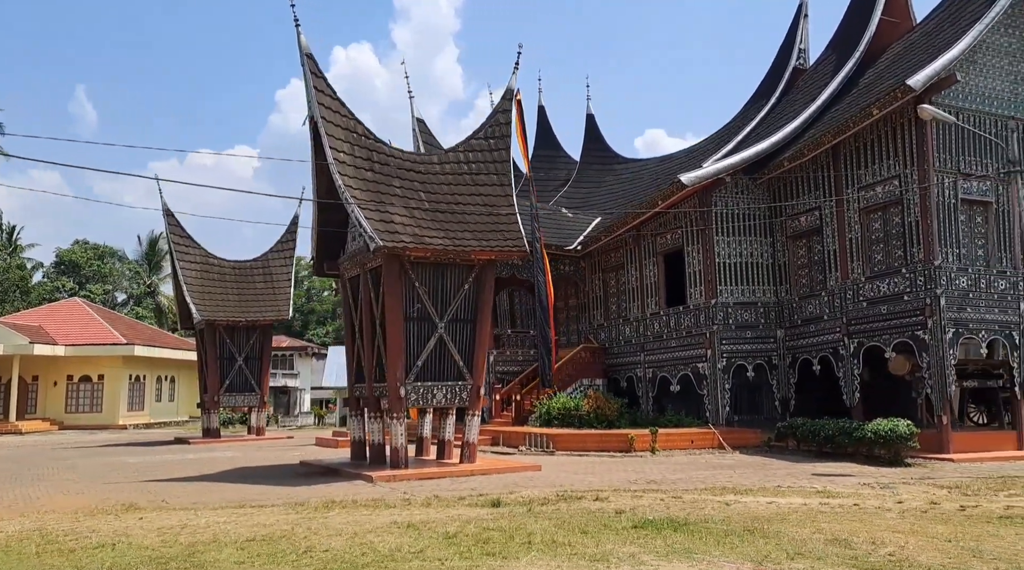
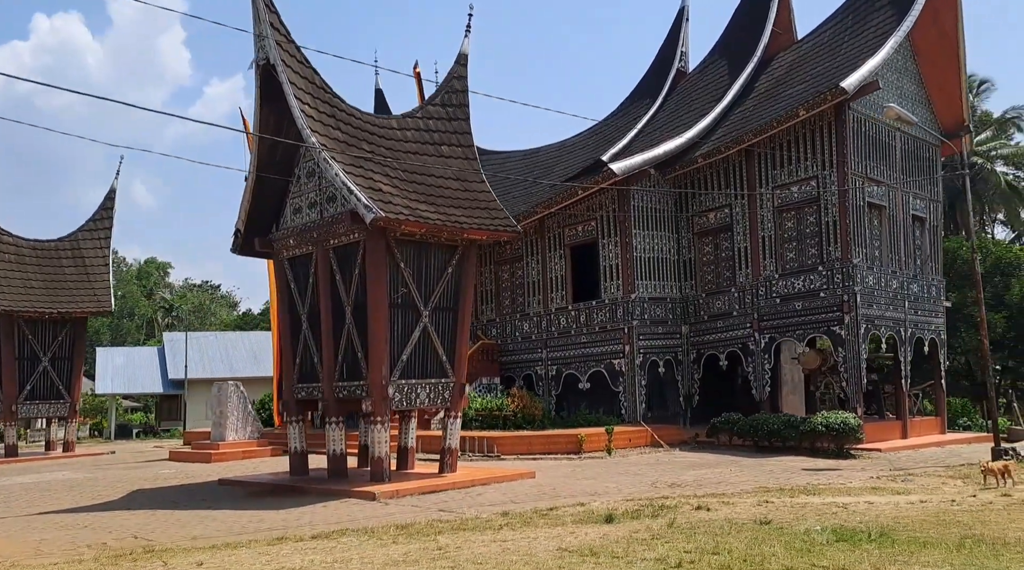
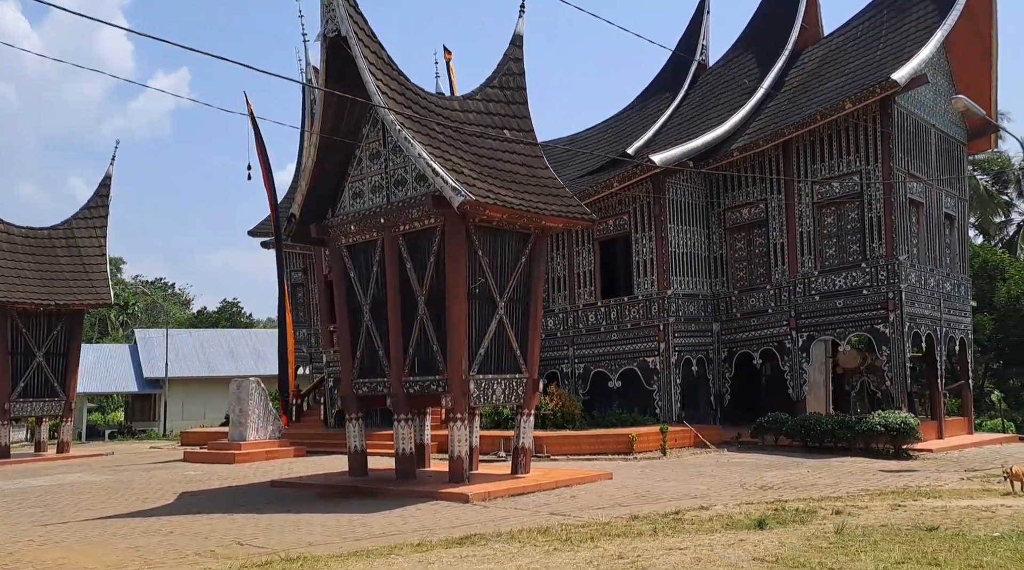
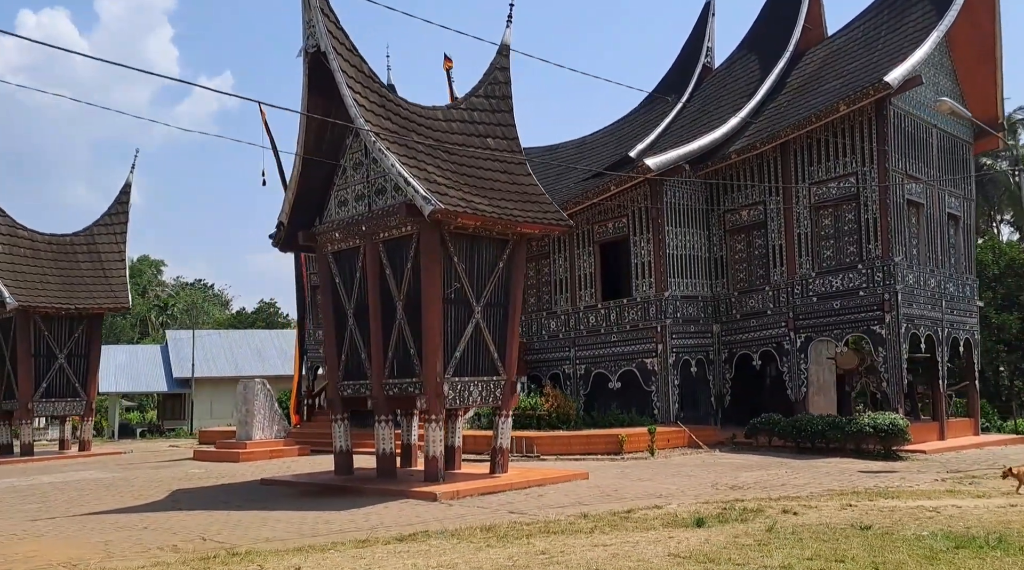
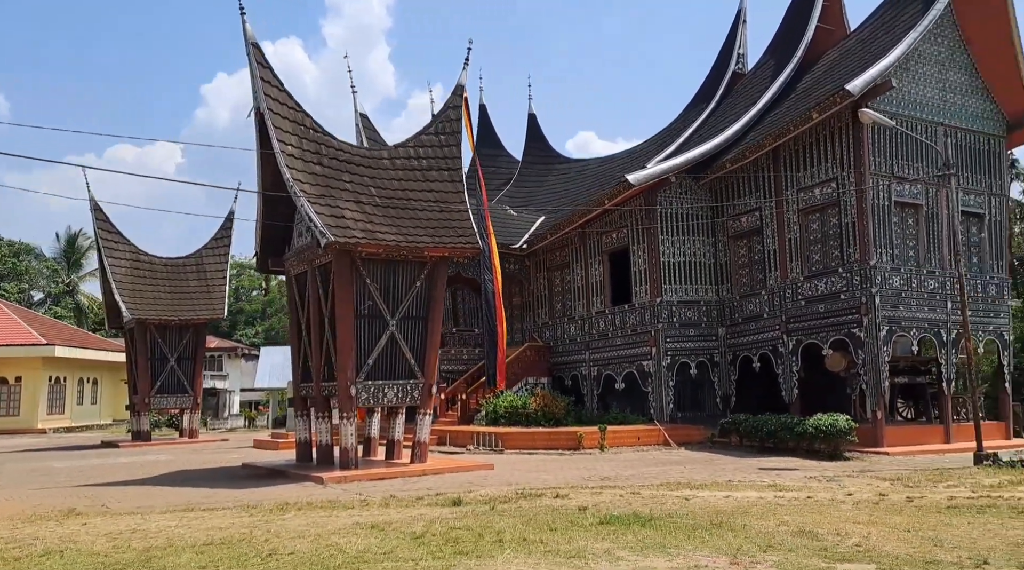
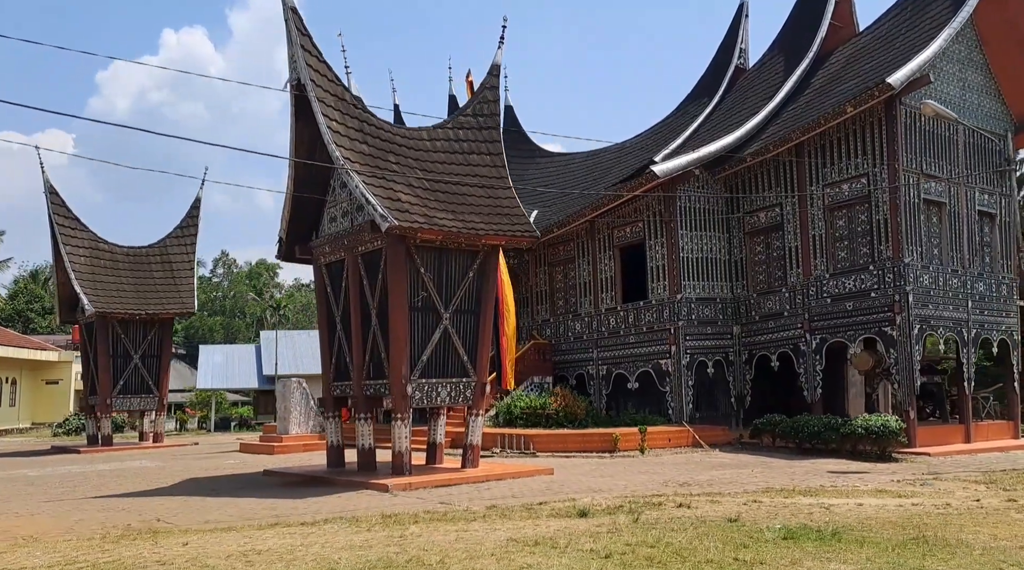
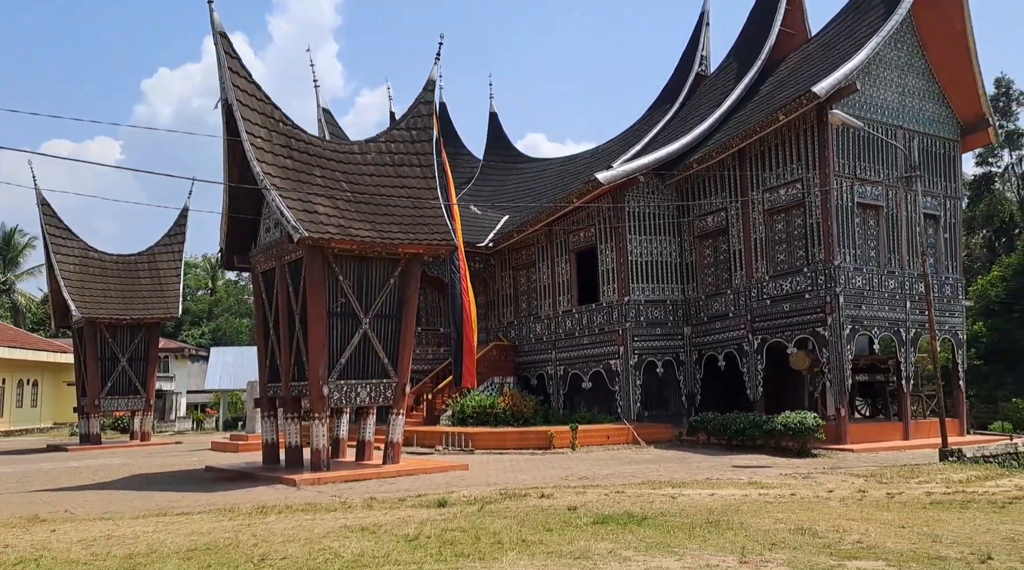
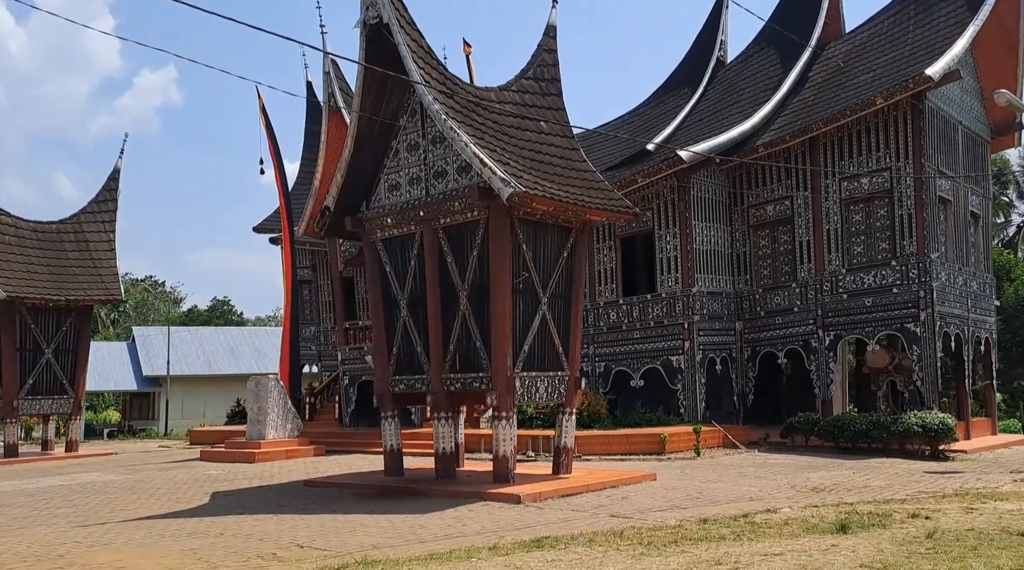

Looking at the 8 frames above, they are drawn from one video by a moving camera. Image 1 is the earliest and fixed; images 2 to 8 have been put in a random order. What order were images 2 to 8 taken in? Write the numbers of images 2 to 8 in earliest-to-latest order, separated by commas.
5, 7, 6, 2, 4, 3, 8
